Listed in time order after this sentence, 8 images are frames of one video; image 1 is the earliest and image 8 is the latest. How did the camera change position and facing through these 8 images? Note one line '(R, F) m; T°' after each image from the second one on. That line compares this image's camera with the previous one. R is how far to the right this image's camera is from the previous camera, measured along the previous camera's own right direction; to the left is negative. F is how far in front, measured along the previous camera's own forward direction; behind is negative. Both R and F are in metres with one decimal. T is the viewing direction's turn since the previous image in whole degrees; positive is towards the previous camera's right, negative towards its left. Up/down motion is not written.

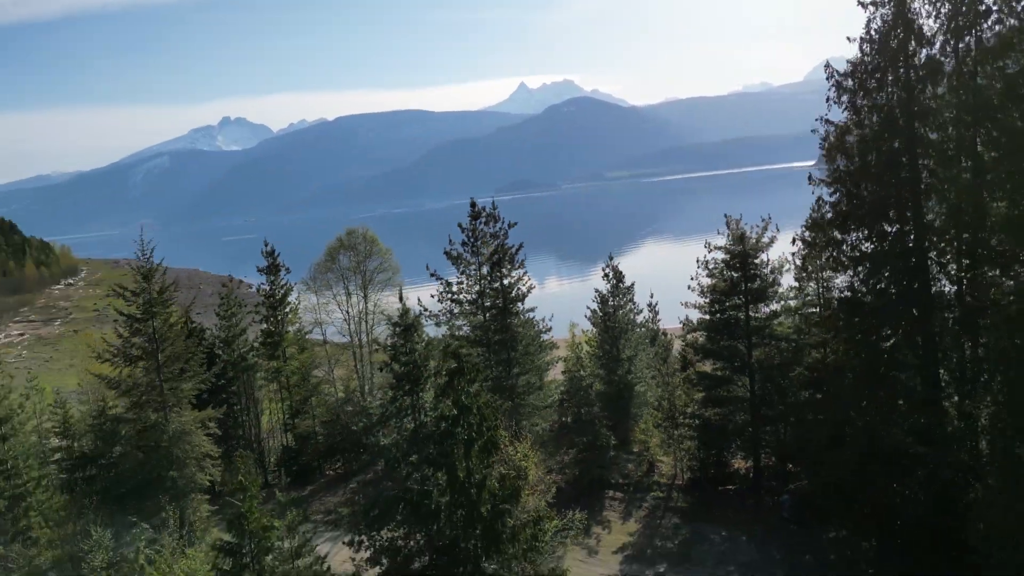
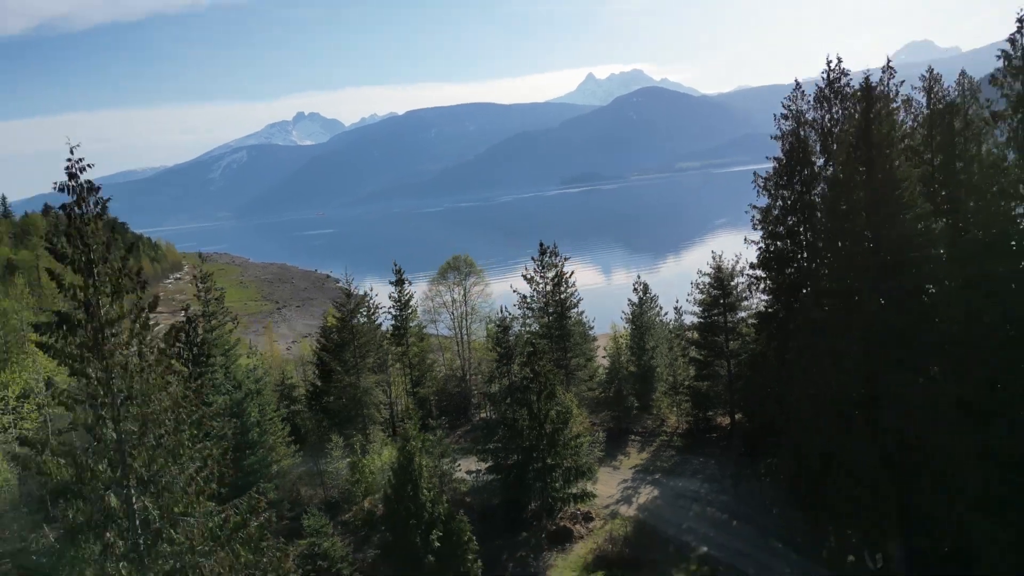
(+0.5, -11.1) m; -5°
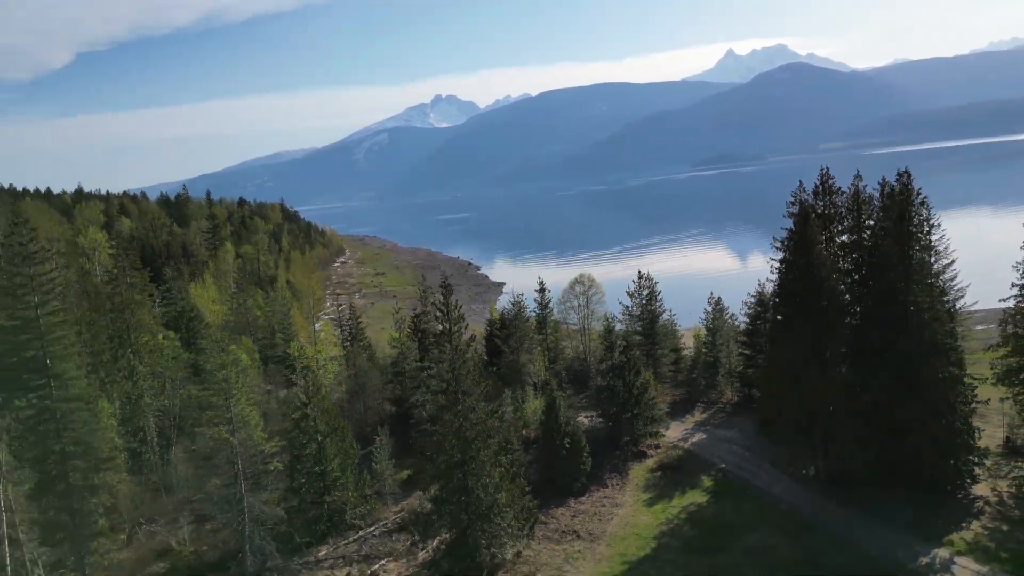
(+1.5, -16.8) m; -11°
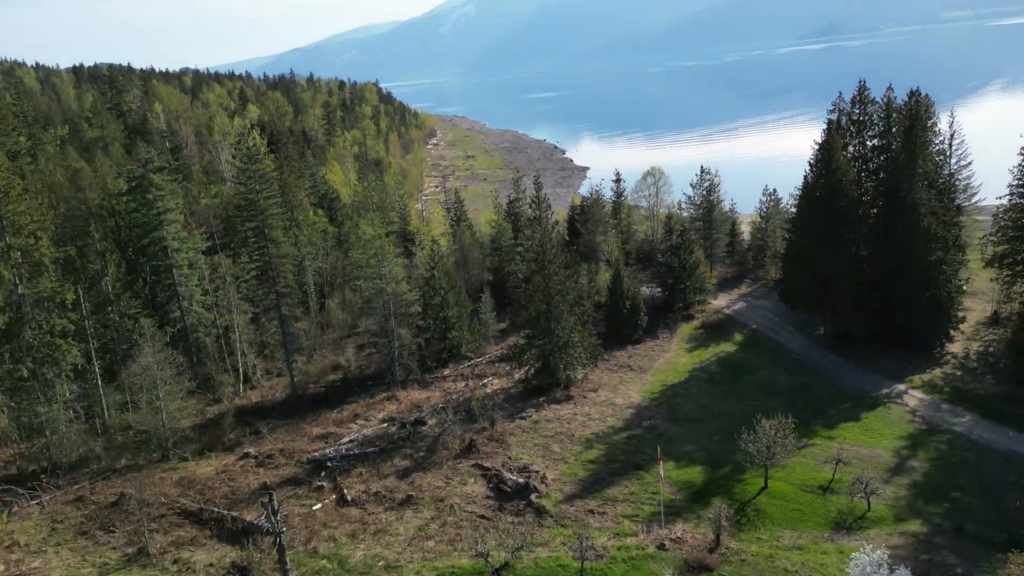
(+0.6, -10.3) m; -7°
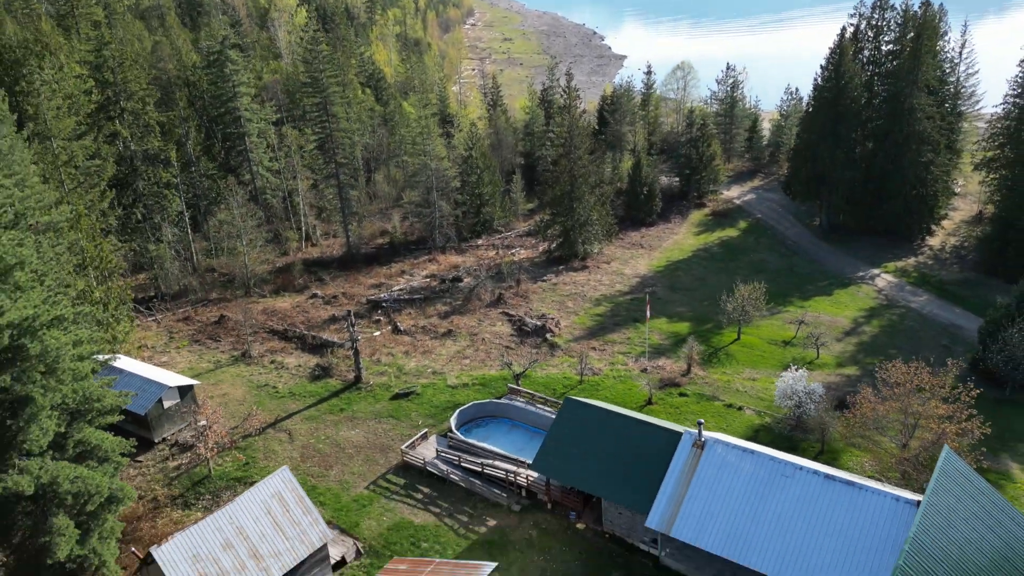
(+0.1, -6.0) m; -2°
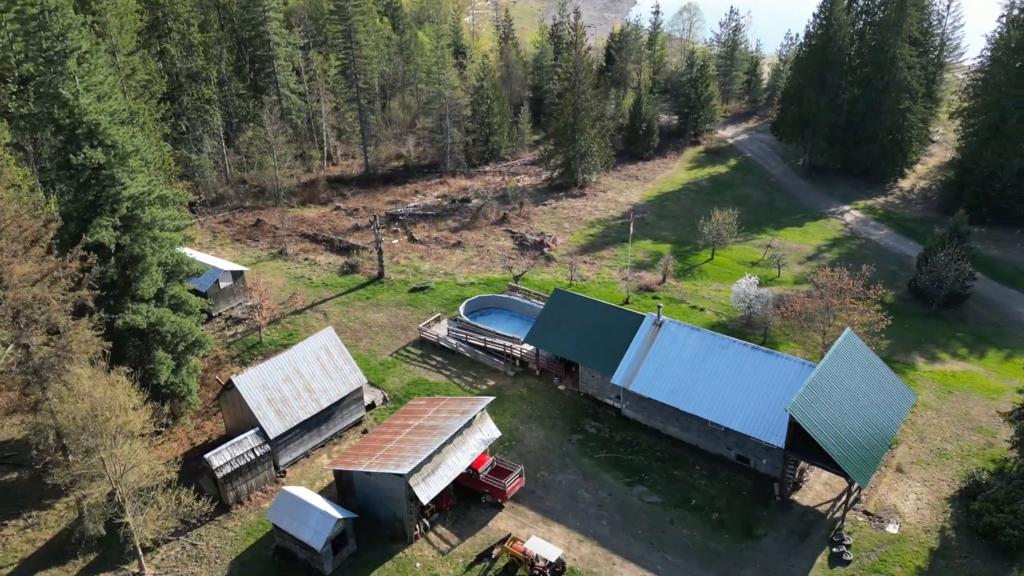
(+0.1, -4.8) m; 0°
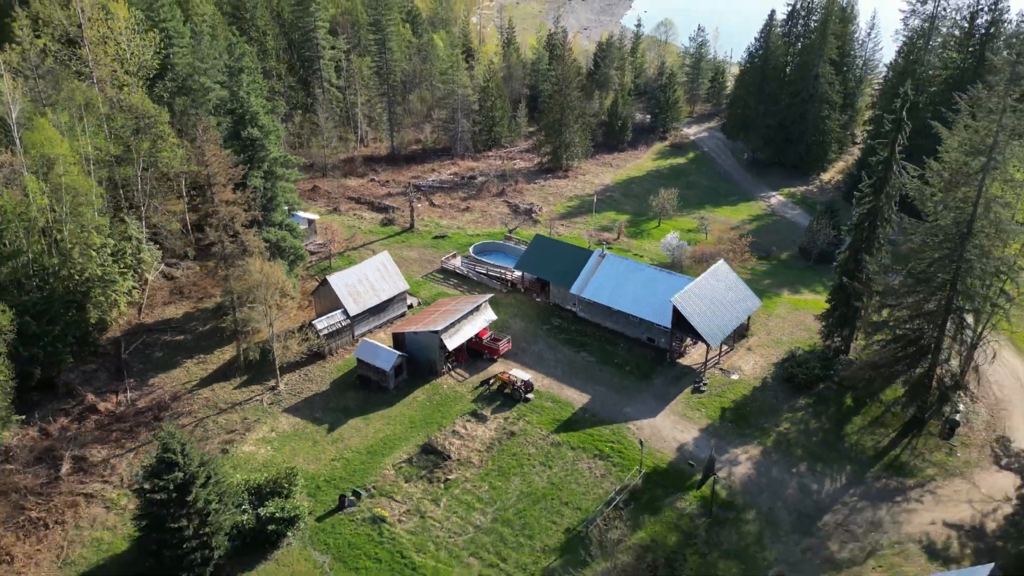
(+0.1, -12.5) m; 0°
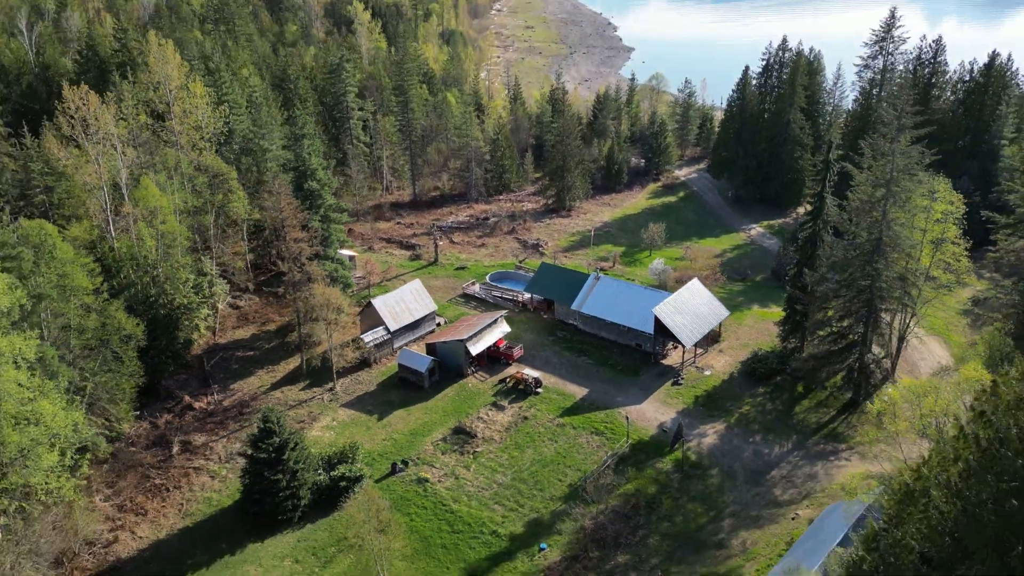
(+0.1, -7.4) m; -1°
